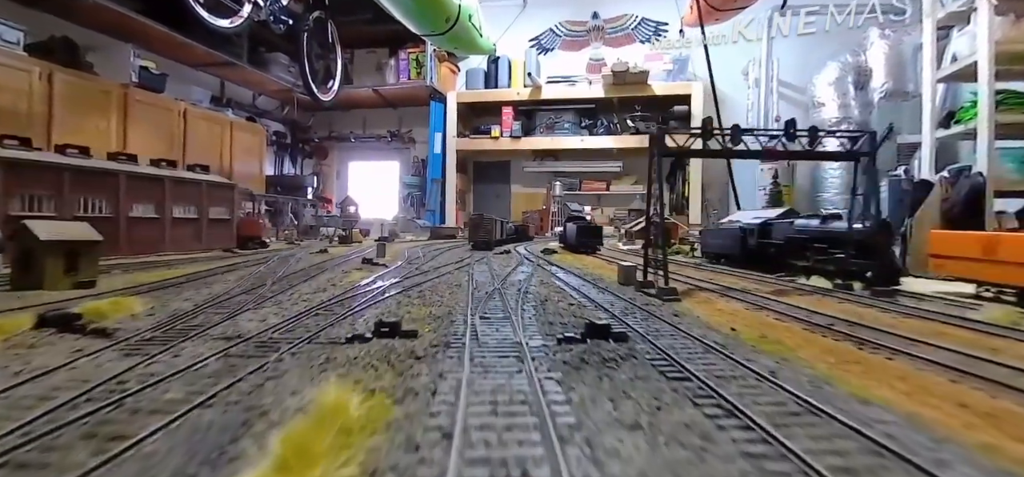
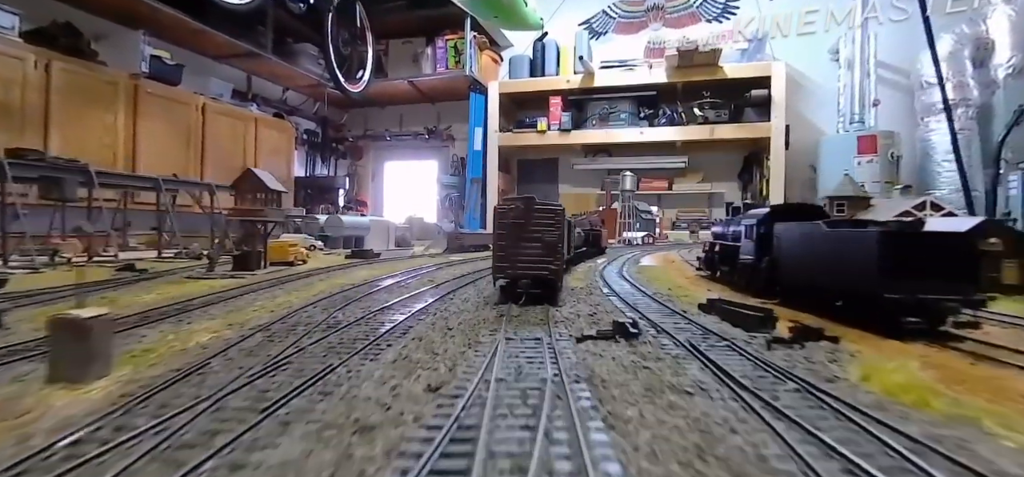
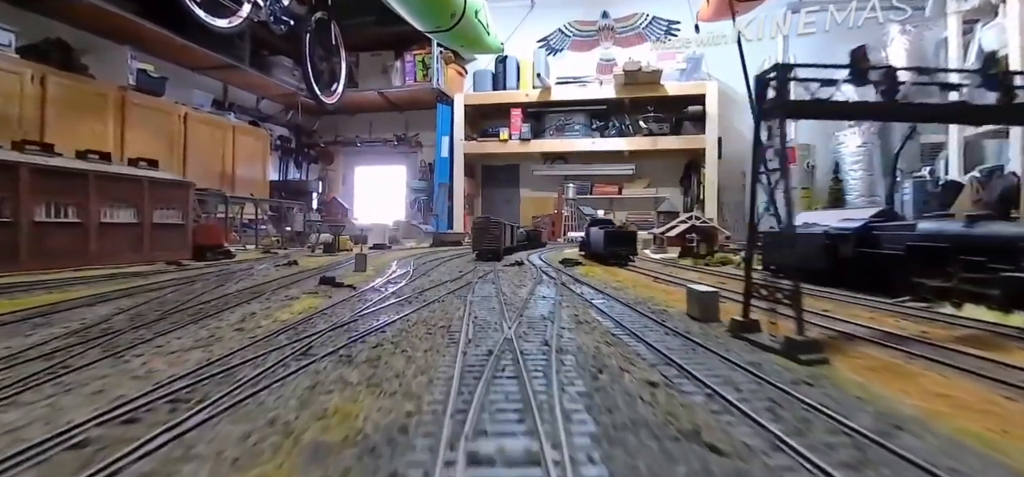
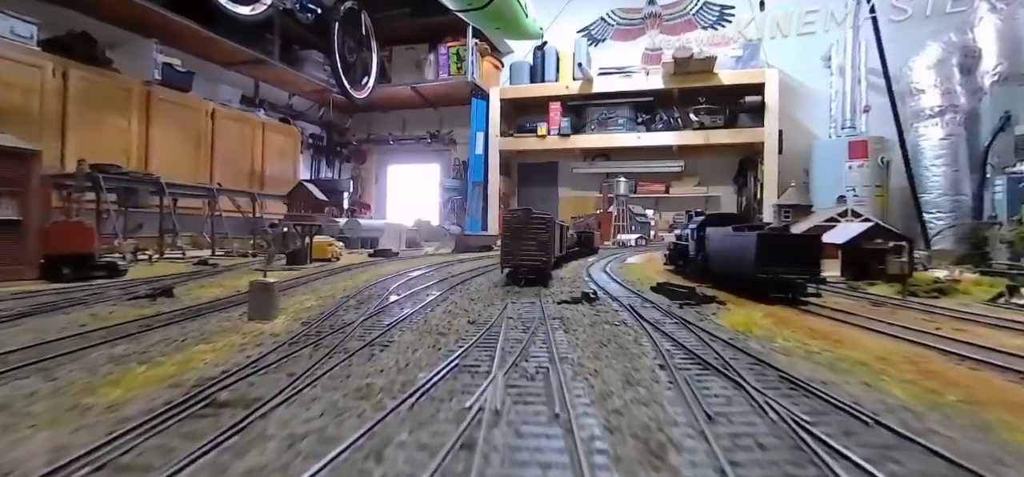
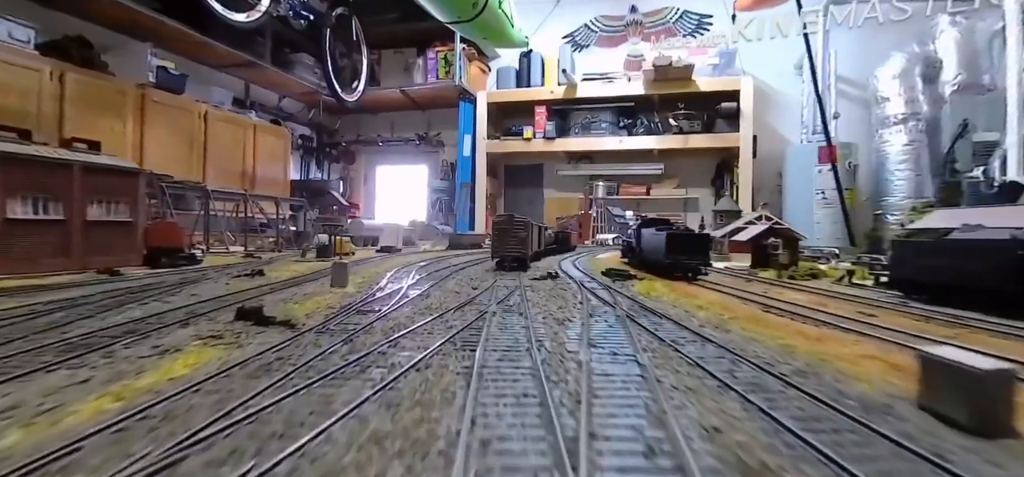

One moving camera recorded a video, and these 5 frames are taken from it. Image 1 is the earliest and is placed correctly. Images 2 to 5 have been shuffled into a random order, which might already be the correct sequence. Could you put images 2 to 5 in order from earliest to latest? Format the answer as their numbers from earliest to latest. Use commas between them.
3, 5, 4, 2
